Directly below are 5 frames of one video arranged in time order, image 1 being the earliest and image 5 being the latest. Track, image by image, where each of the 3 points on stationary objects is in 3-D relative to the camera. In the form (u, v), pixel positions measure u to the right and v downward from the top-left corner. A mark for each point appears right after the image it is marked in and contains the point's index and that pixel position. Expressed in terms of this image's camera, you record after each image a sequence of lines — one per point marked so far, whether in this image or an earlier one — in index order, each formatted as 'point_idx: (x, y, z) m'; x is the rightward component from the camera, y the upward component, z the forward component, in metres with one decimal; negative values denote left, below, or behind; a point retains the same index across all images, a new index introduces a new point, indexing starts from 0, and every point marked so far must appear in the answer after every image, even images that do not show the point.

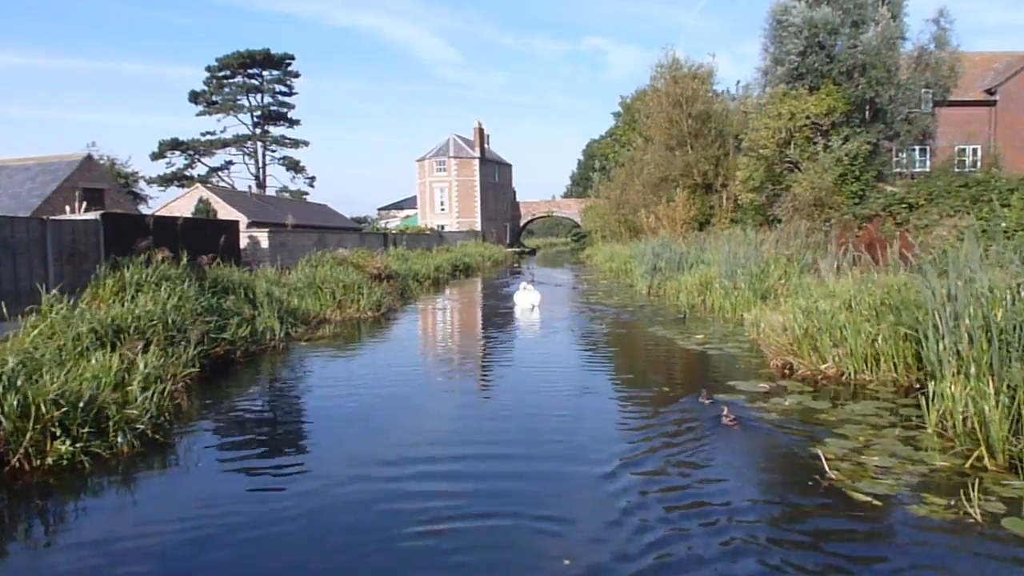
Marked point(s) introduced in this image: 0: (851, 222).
0: (+8.2, +1.6, +18.6) m
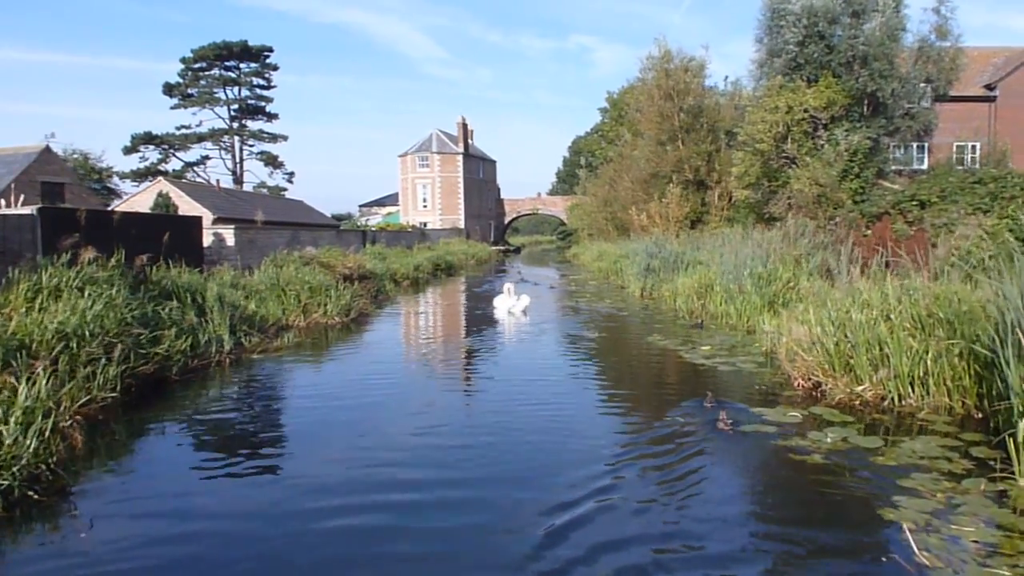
0: (+7.8, +1.5, +17.4) m
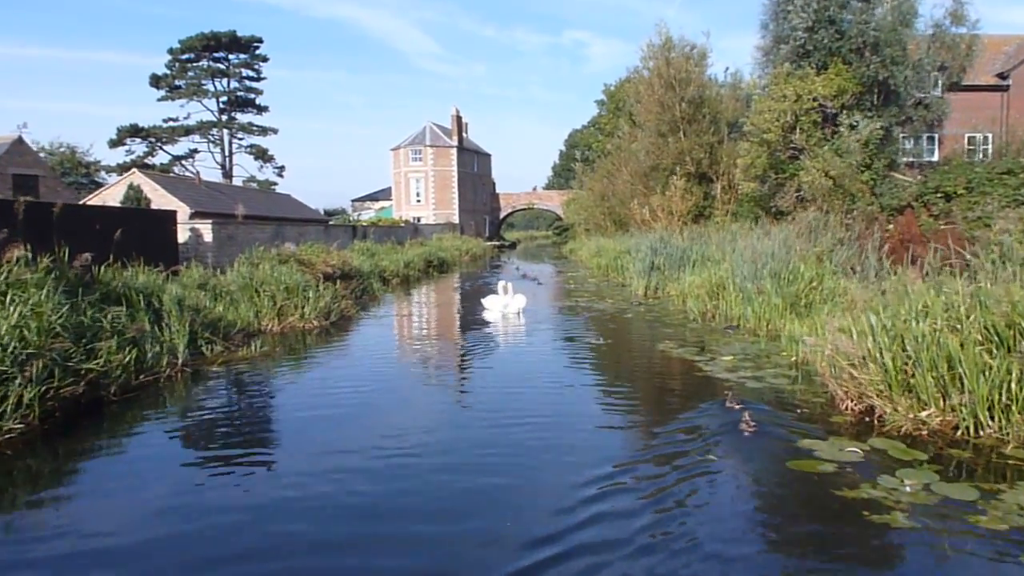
0: (+7.7, +1.6, +16.3) m
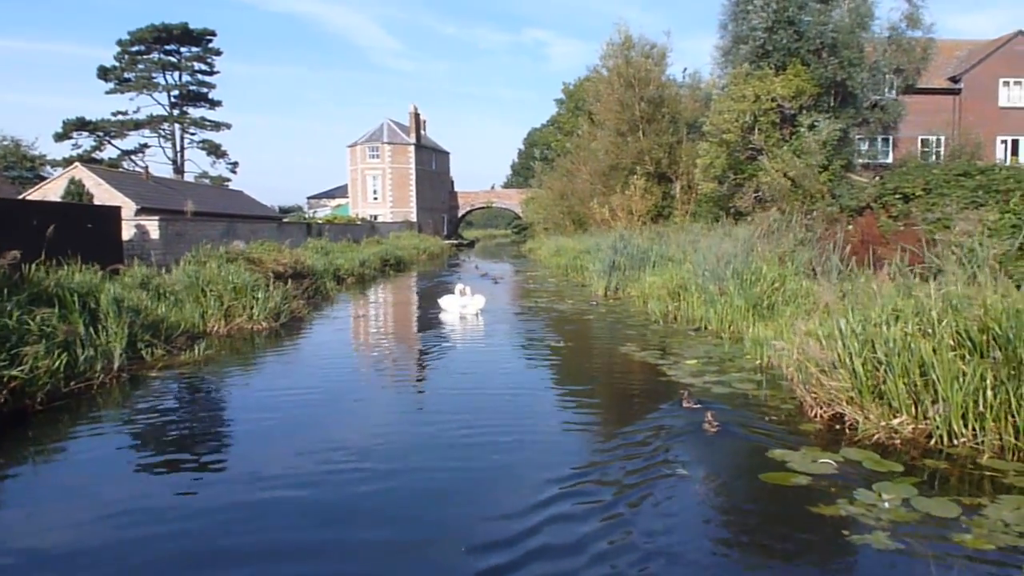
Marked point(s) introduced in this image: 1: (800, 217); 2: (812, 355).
0: (+6.8, +1.5, +16.3) m
1: (+6.0, +1.4, +16.0) m
2: (+2.6, -0.6, +6.5) m
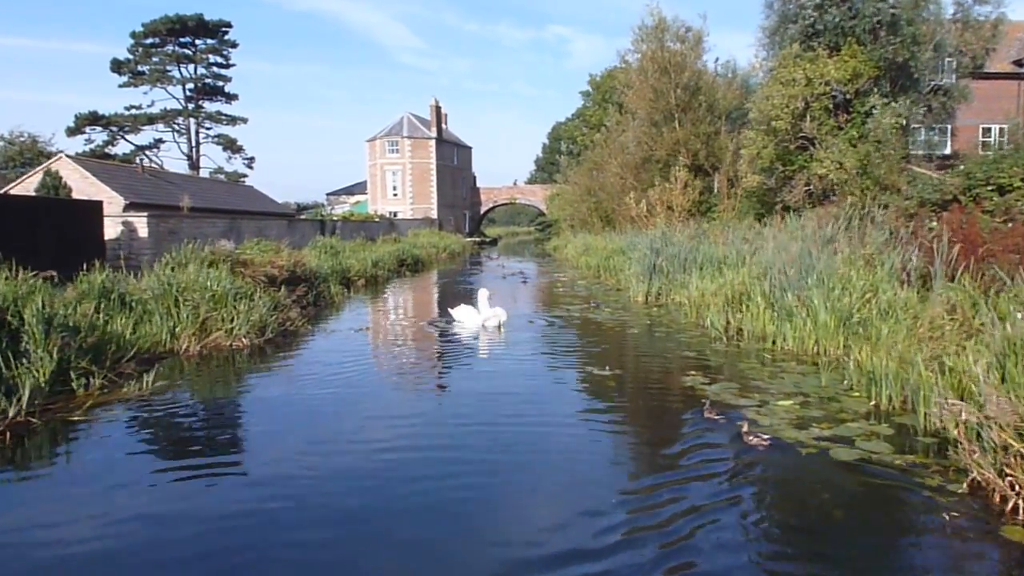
0: (+7.3, +1.4, +14.1) m
1: (+6.5, +1.3, +13.8) m
2: (+2.8, -0.7, +4.5) m
